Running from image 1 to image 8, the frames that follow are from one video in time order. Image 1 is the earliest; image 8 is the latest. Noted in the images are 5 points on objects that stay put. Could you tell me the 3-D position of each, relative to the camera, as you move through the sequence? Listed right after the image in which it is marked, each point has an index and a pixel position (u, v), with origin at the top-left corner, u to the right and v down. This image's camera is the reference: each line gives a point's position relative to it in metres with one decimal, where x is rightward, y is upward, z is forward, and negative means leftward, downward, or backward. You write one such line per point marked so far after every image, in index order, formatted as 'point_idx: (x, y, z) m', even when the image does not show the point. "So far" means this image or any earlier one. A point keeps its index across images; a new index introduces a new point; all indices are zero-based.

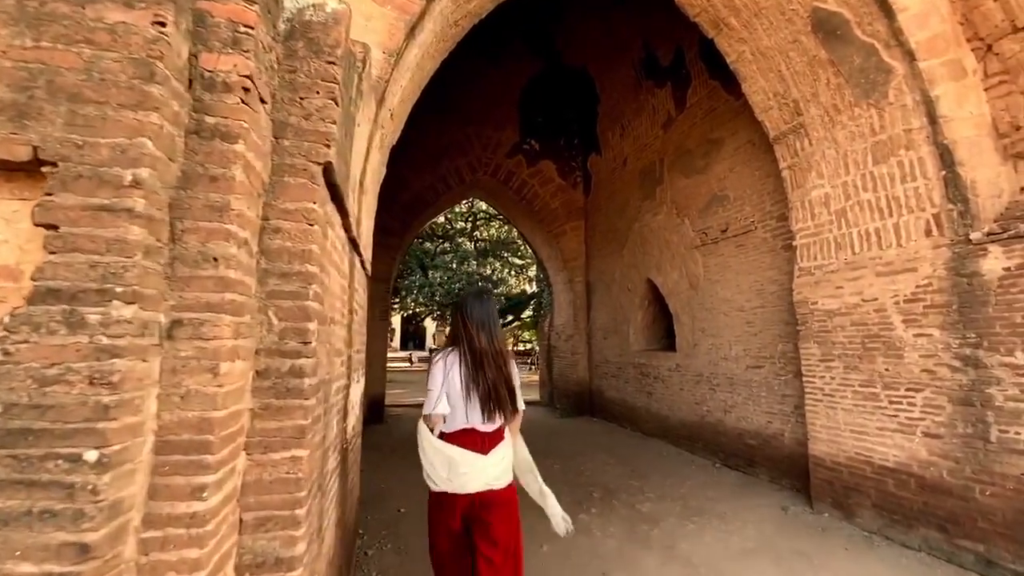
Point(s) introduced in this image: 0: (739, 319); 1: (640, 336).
0: (+2.7, -0.4, +5.9) m
1: (+2.2, -0.8, +8.4) m
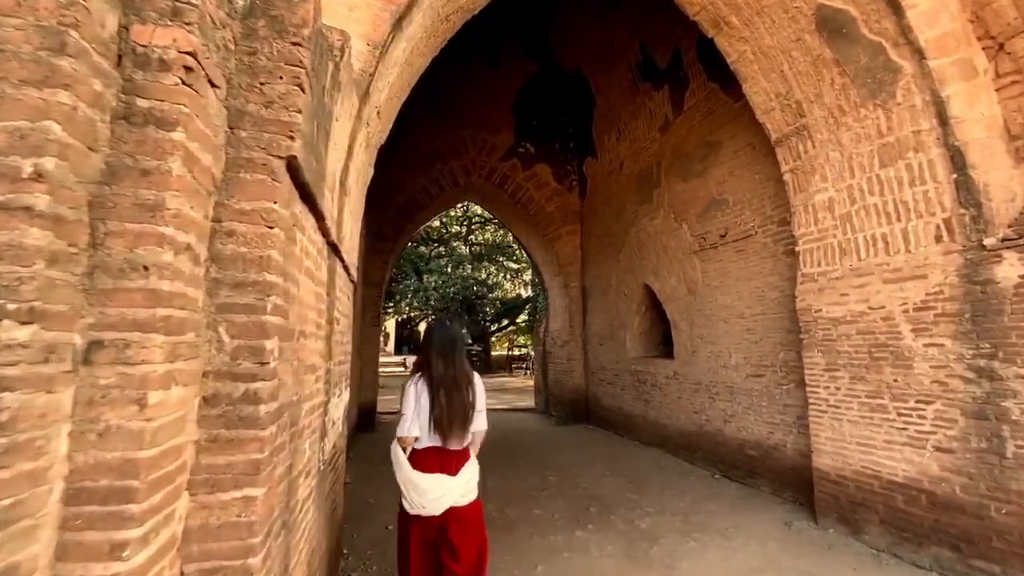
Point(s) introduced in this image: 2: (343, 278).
0: (+2.6, -0.4, +5.7) m
1: (+2.1, -0.9, +8.2) m
2: (-1.0, +0.1, +2.9) m
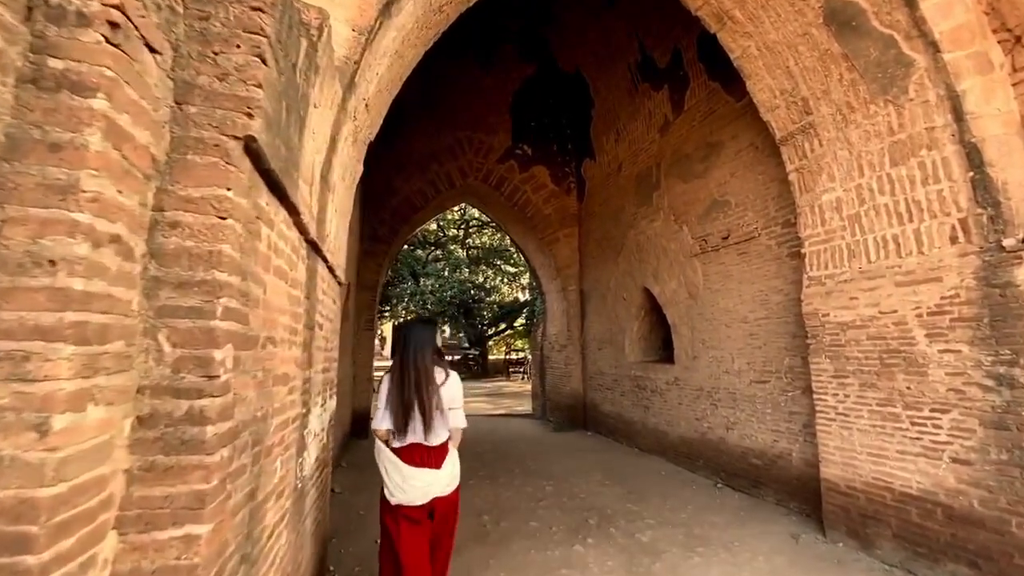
0: (+2.6, -0.5, +5.5) m
1: (+2.0, -1.0, +8.1) m
2: (-1.0, 0.0, +2.7) m
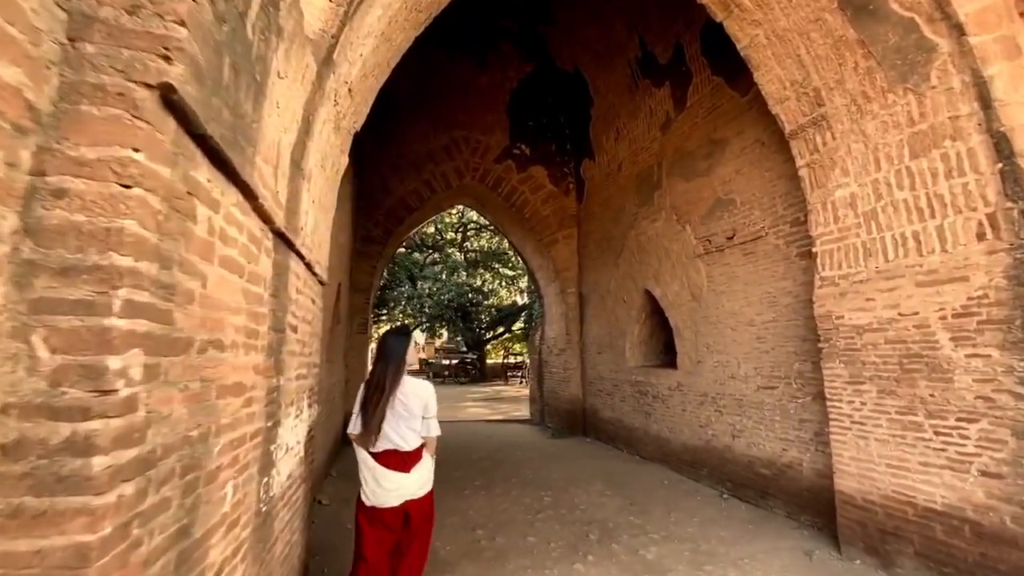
0: (+2.6, -0.5, +5.3) m
1: (+2.0, -1.0, +7.8) m
2: (-1.0, +0.1, +2.4) m
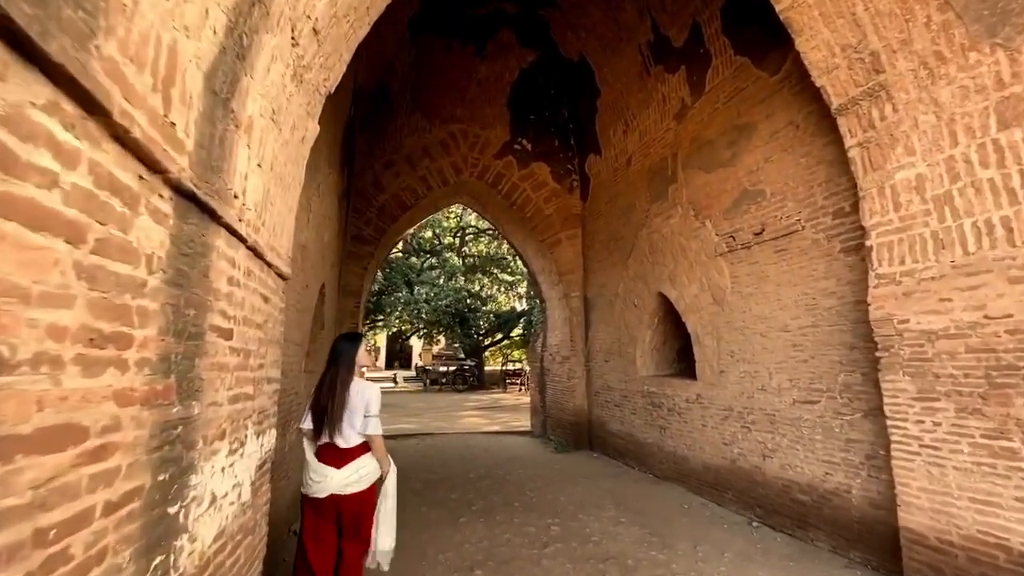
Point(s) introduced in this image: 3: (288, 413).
0: (+2.6, -0.5, +4.7) m
1: (+2.0, -1.0, +7.2) m
2: (-1.0, +0.1, +1.8) m
3: (-1.9, -1.1, +4.2) m
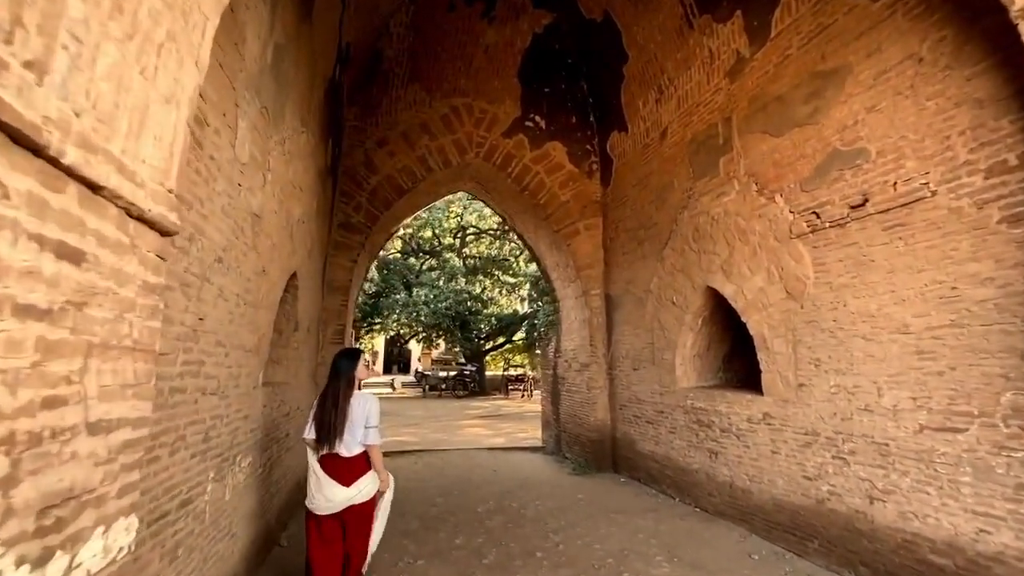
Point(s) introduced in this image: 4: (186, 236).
0: (+2.8, -0.4, +3.5) m
1: (+2.2, -1.0, +6.0) m
2: (-0.8, +0.2, +0.6) m
3: (-1.7, -1.0, +3.0) m
4: (-1.4, +0.2, +2.1) m
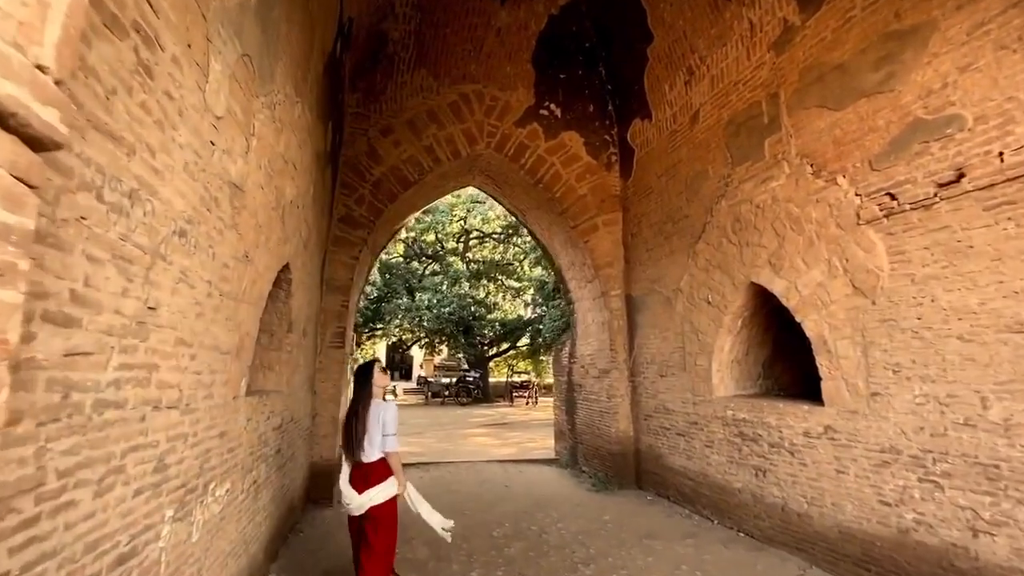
0: (+3.0, -0.4, +2.9) m
1: (+2.4, -0.9, +5.4) m
2: (-0.6, +0.3, +0.1) m
3: (-1.5, -0.9, +2.4) m
4: (-1.2, +0.3, +1.5) m
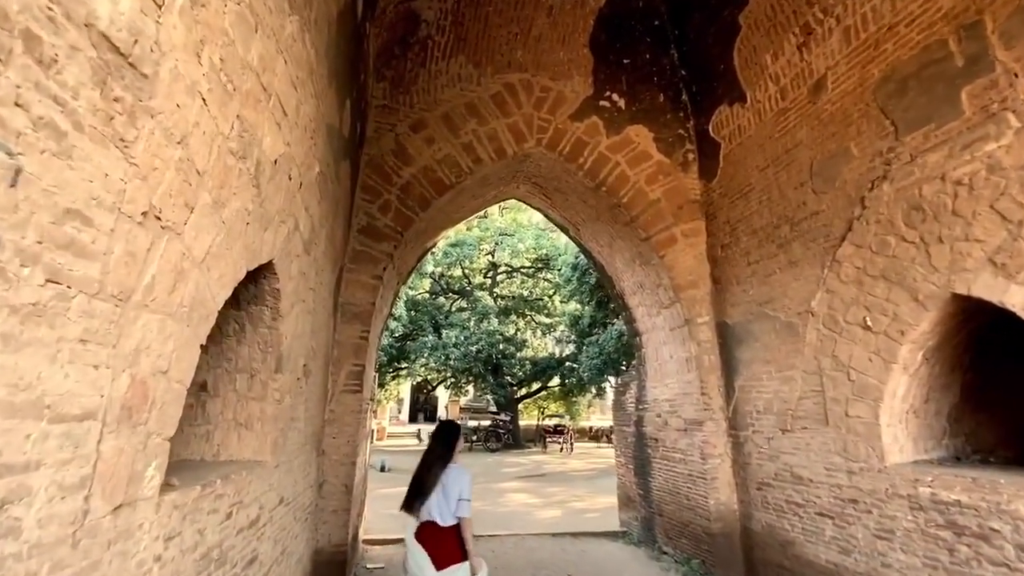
0: (+3.5, -0.3, +1.3) m
1: (+3.0, -1.1, +3.8) m
2: (-0.2, +0.6, -1.4) m
3: (-1.0, -0.9, +1.0) m
4: (-0.8, +0.4, +0.1) m
